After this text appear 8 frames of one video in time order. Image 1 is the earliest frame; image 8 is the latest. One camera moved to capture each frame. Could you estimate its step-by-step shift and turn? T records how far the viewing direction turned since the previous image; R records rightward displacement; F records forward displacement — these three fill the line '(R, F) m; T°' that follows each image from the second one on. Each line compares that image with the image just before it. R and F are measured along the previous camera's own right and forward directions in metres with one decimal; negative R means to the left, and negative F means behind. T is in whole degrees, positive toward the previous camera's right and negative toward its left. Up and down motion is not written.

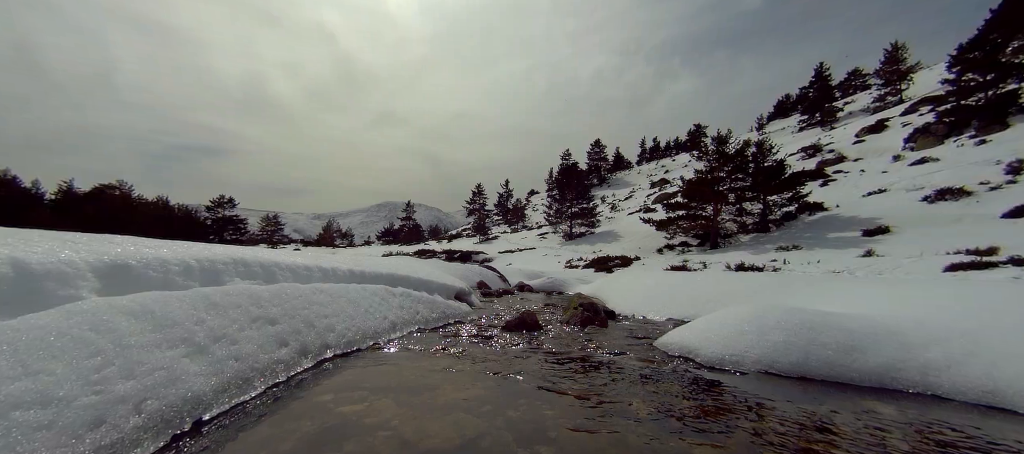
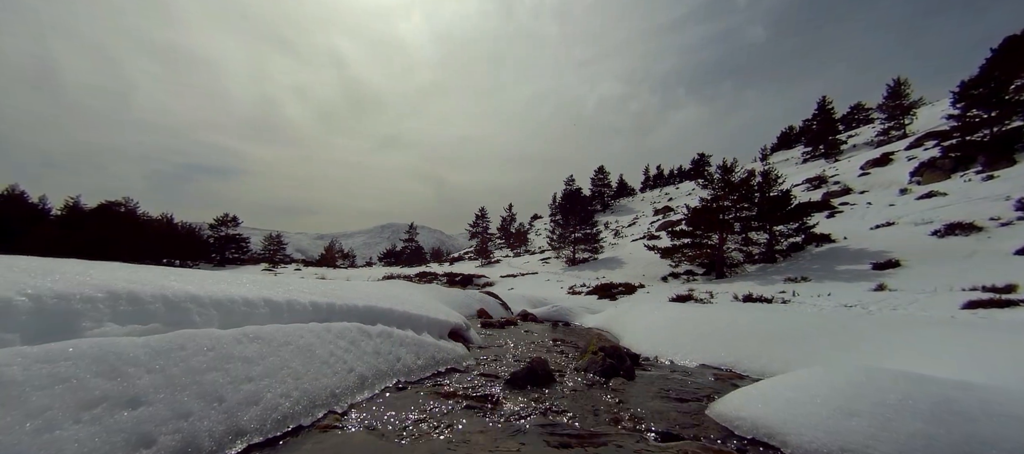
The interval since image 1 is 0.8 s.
(0.0, +0.4) m; 0°
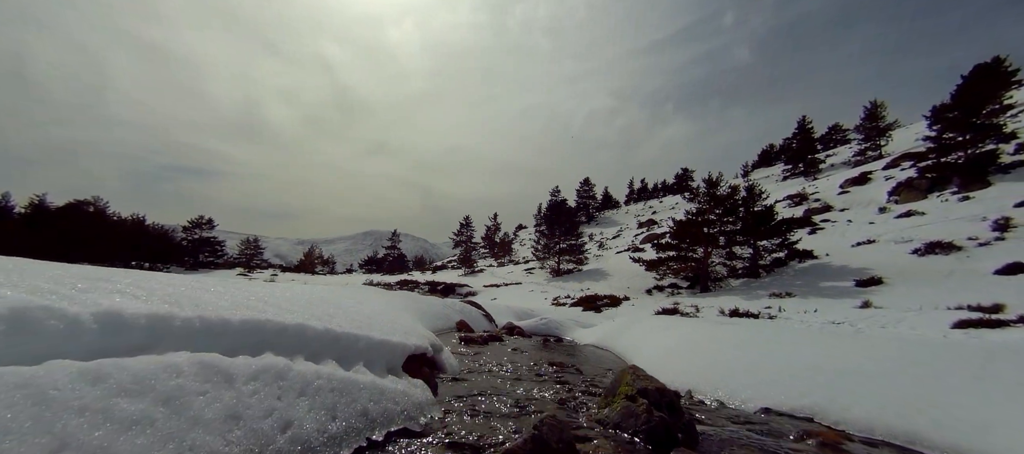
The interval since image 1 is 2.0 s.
(0.0, +0.7) m; +2°
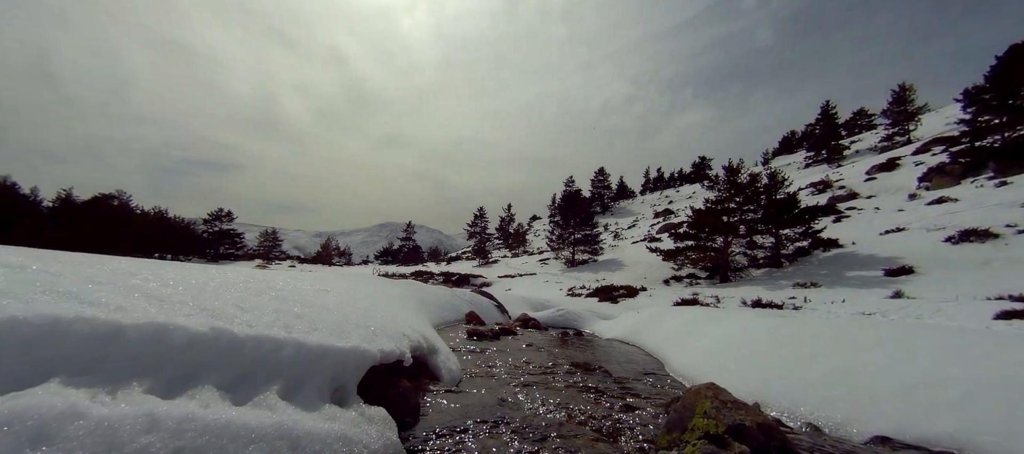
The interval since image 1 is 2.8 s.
(0.0, +0.4) m; -2°
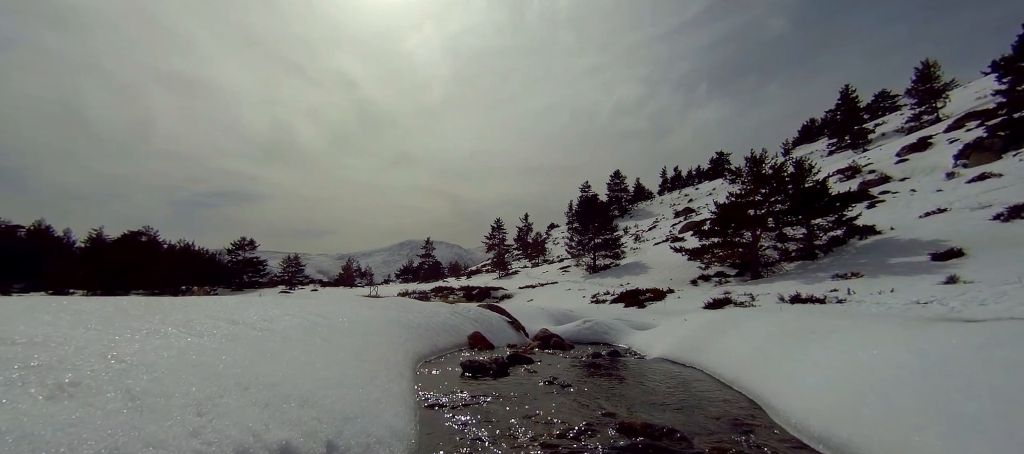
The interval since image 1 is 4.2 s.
(0.0, +0.6) m; -2°
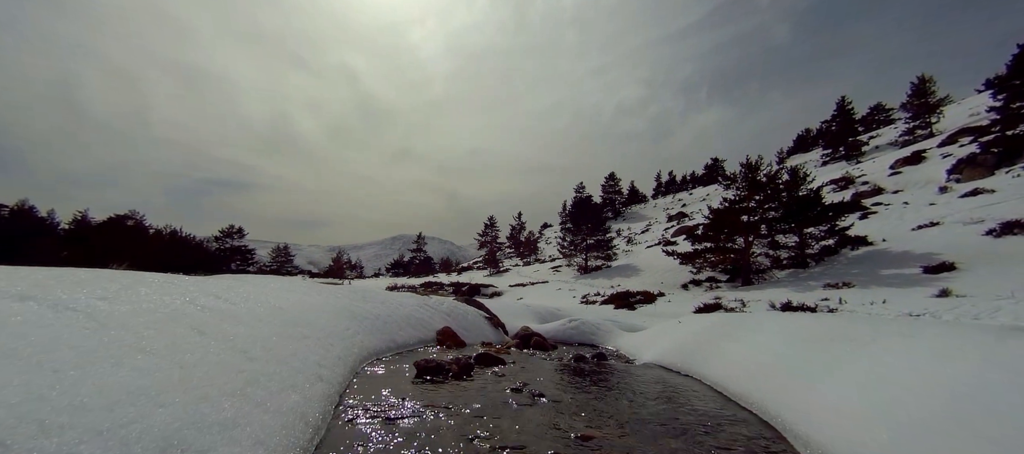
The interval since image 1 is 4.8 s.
(+0.2, +0.5) m; +1°
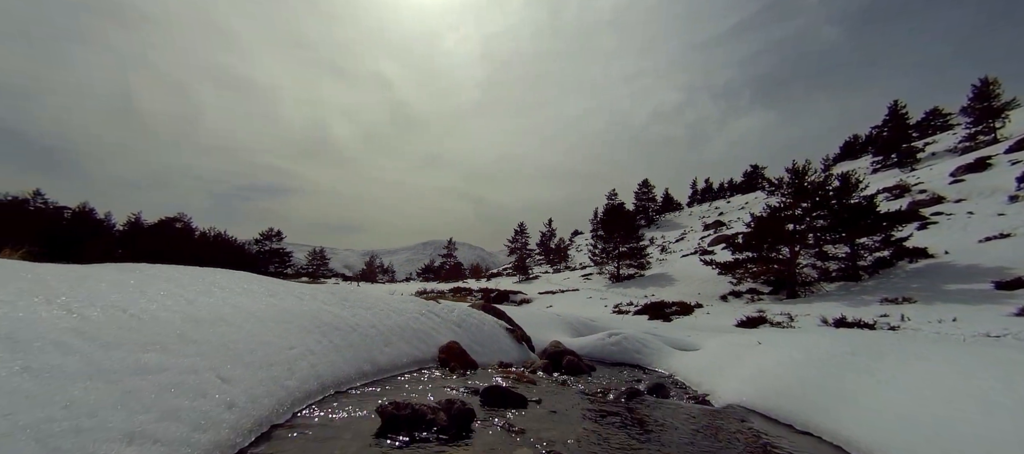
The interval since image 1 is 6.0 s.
(-0.2, +0.3) m; -4°
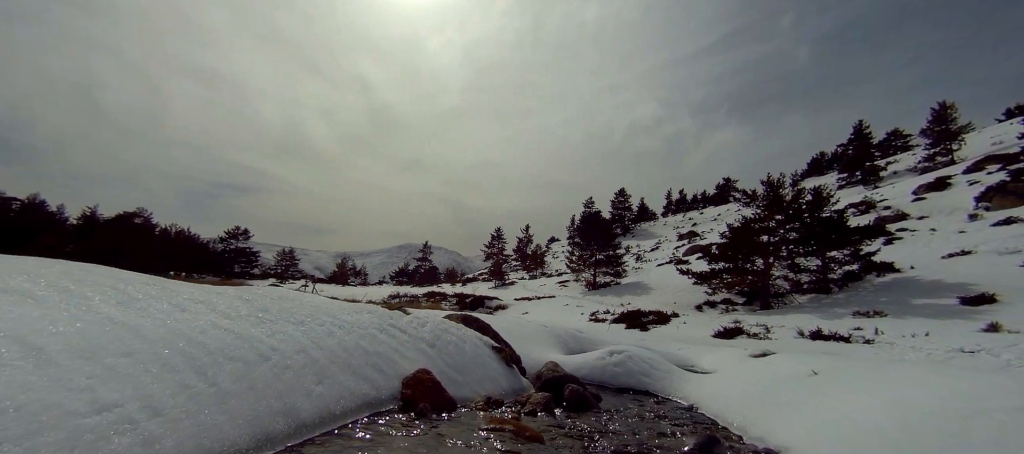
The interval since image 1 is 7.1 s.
(+0.1, +1.0) m; +3°
